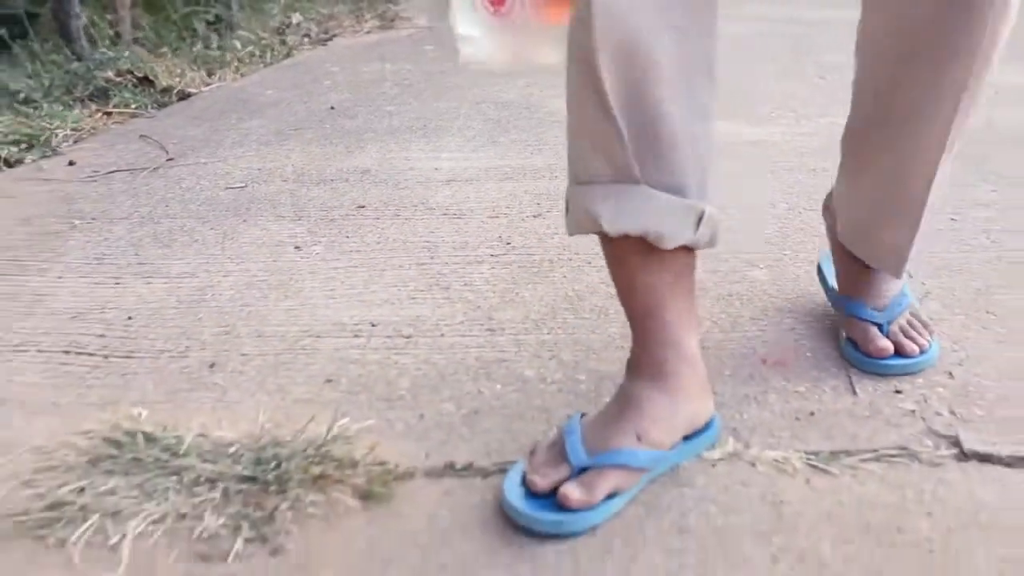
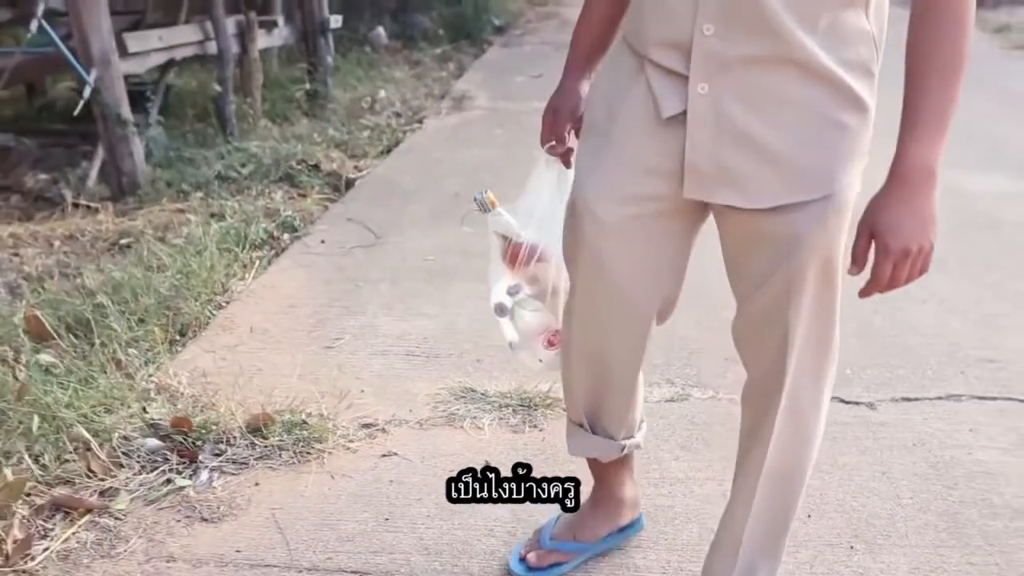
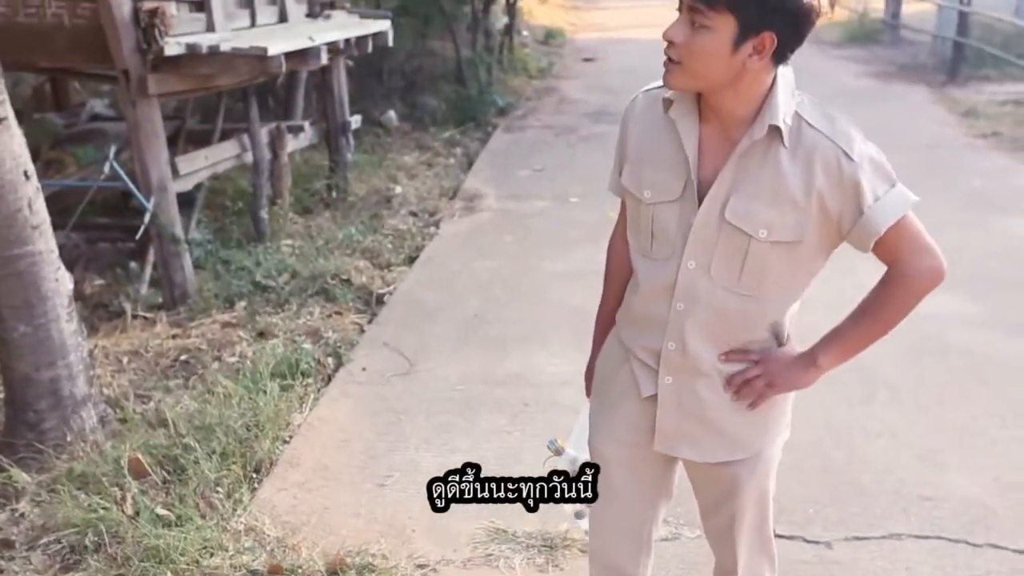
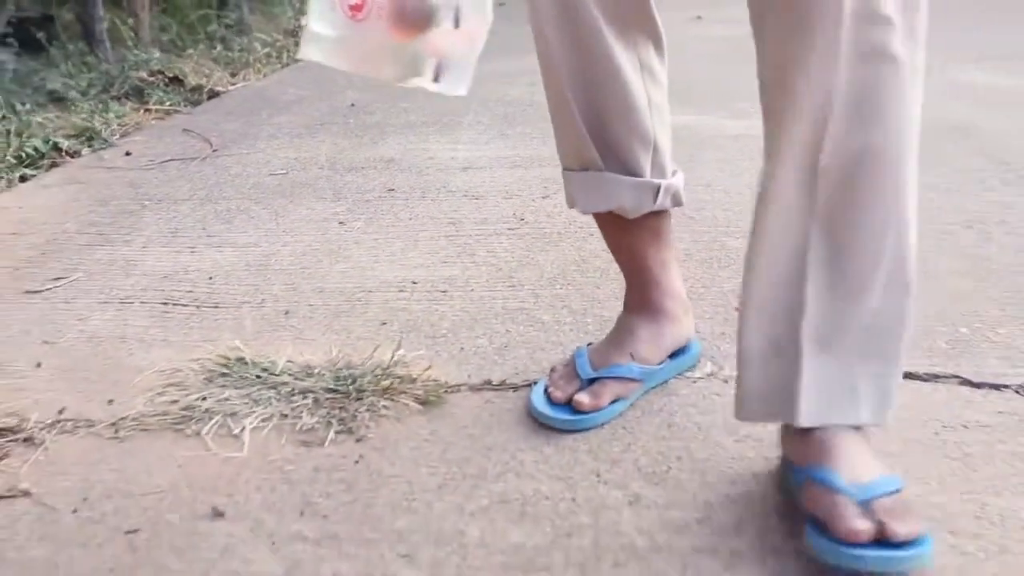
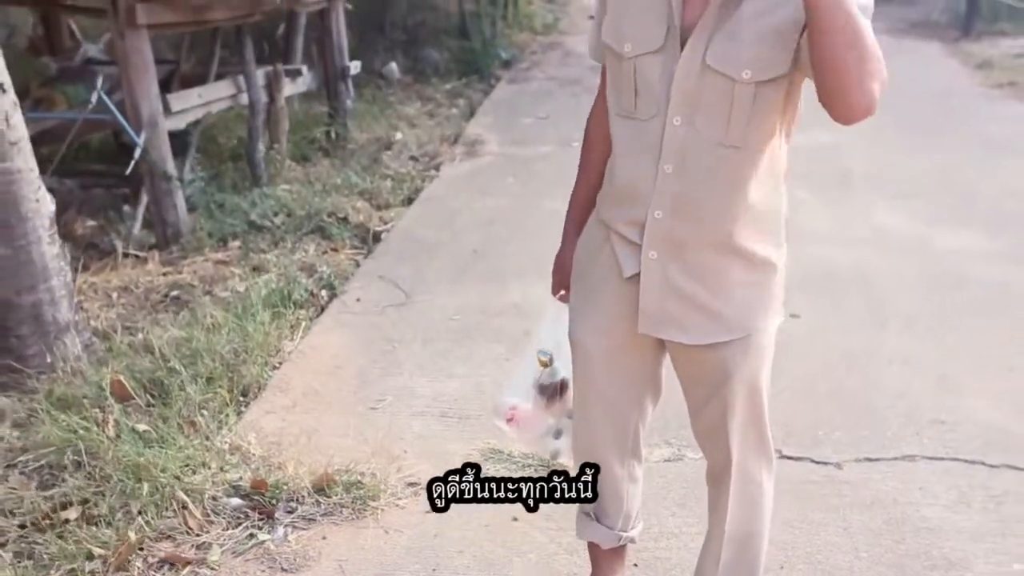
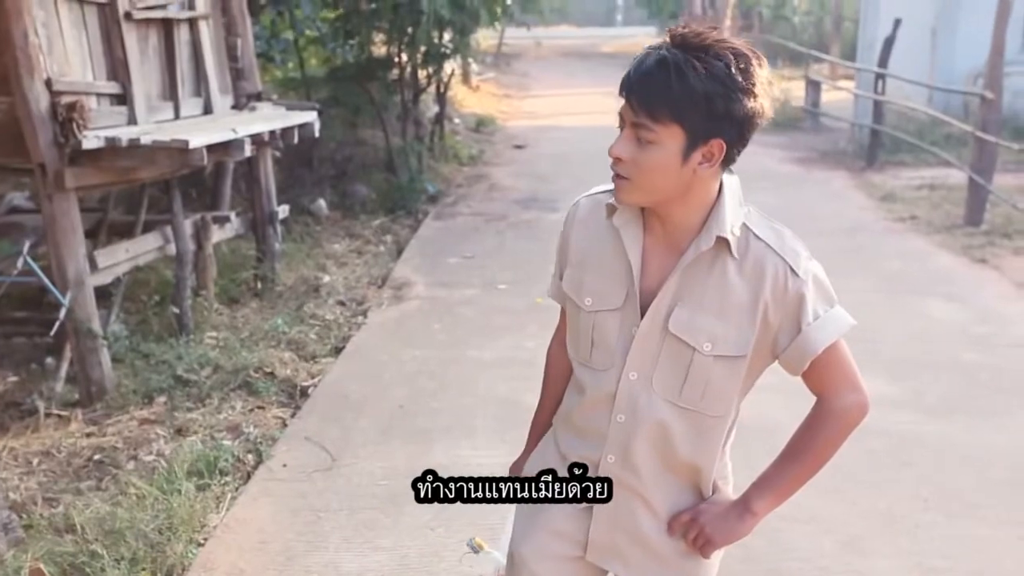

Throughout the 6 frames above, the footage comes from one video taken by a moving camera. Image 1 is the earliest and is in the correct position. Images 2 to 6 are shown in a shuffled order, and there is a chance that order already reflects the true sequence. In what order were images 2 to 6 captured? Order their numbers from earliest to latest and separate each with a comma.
4, 2, 5, 3, 6
